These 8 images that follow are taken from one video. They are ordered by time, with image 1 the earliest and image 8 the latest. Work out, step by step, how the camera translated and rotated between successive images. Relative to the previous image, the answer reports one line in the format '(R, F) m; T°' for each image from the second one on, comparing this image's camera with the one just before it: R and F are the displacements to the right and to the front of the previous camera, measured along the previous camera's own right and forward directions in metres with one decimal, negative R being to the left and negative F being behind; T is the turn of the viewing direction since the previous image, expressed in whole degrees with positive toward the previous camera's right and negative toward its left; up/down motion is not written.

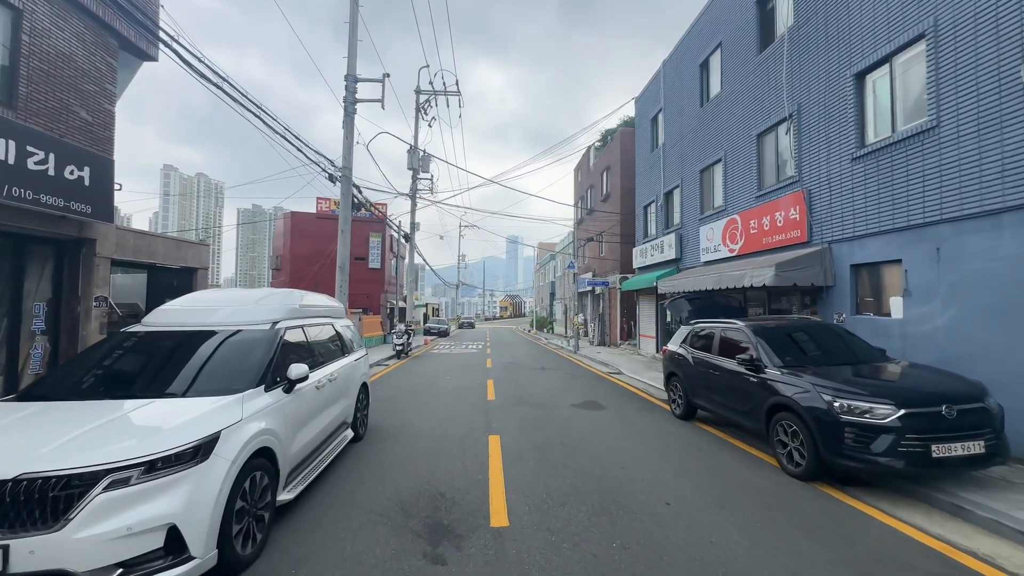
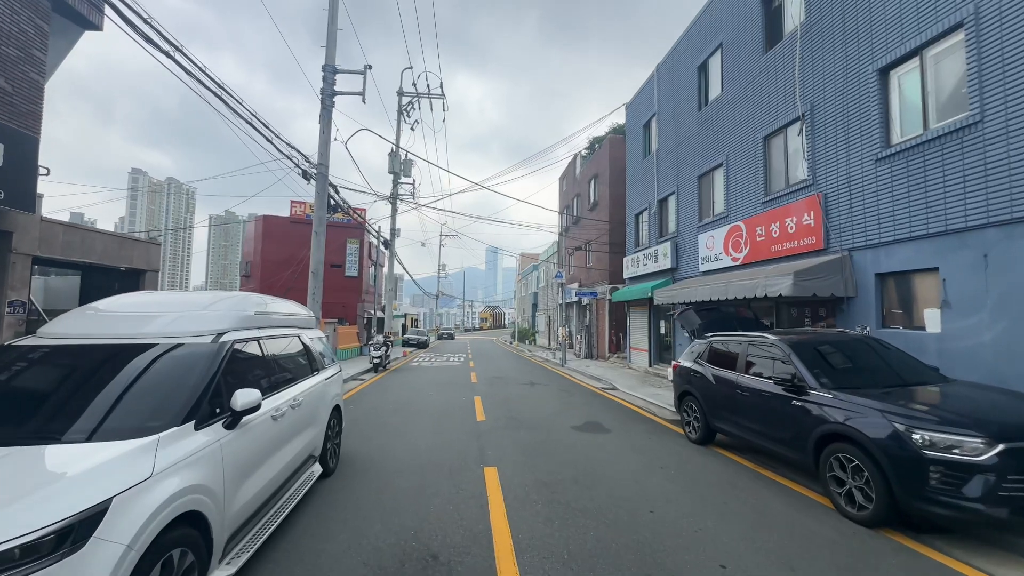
(-0.3, +0.9) m; +3°
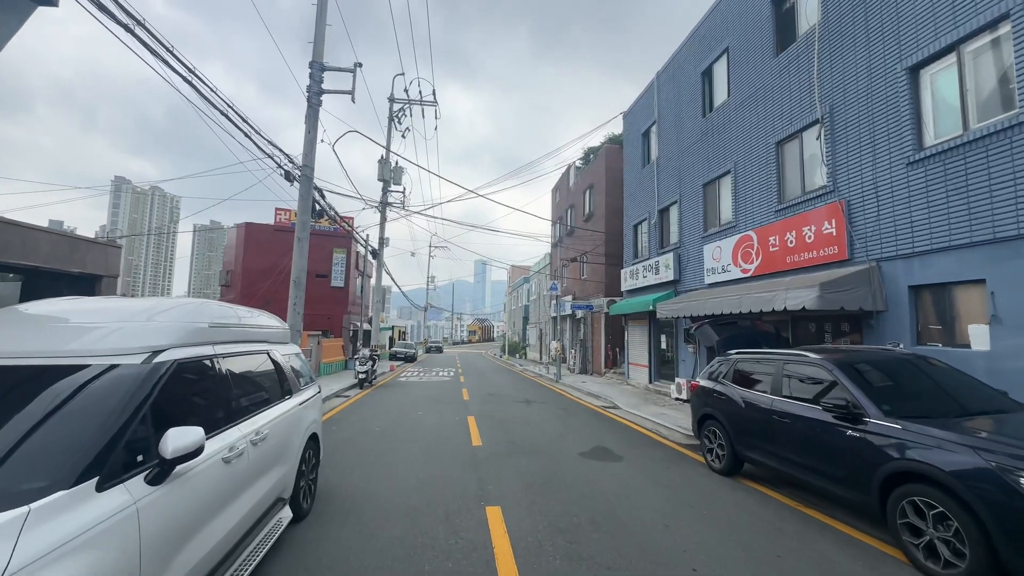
(-0.2, +0.8) m; +1°
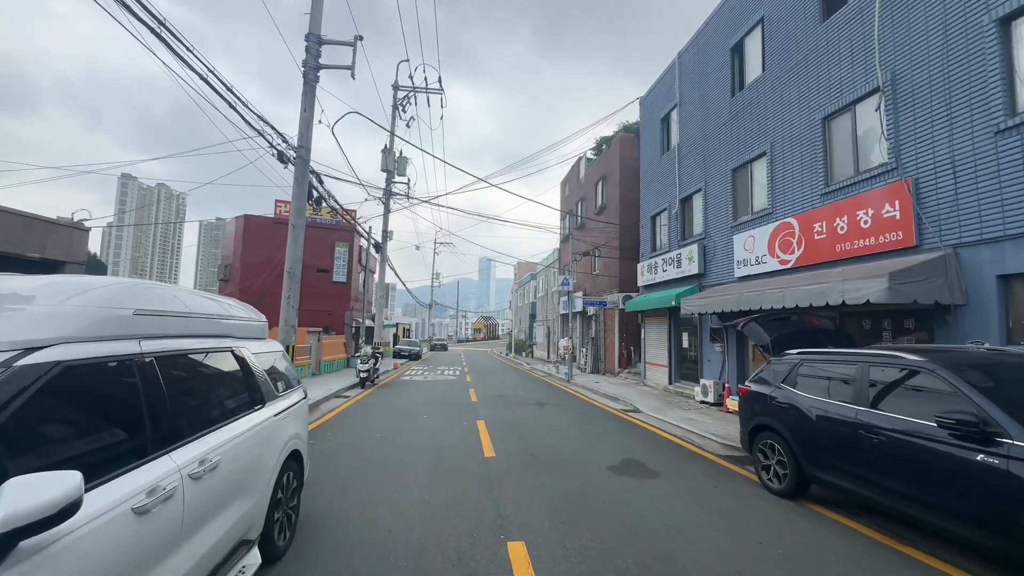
(-0.2, +1.0) m; -1°
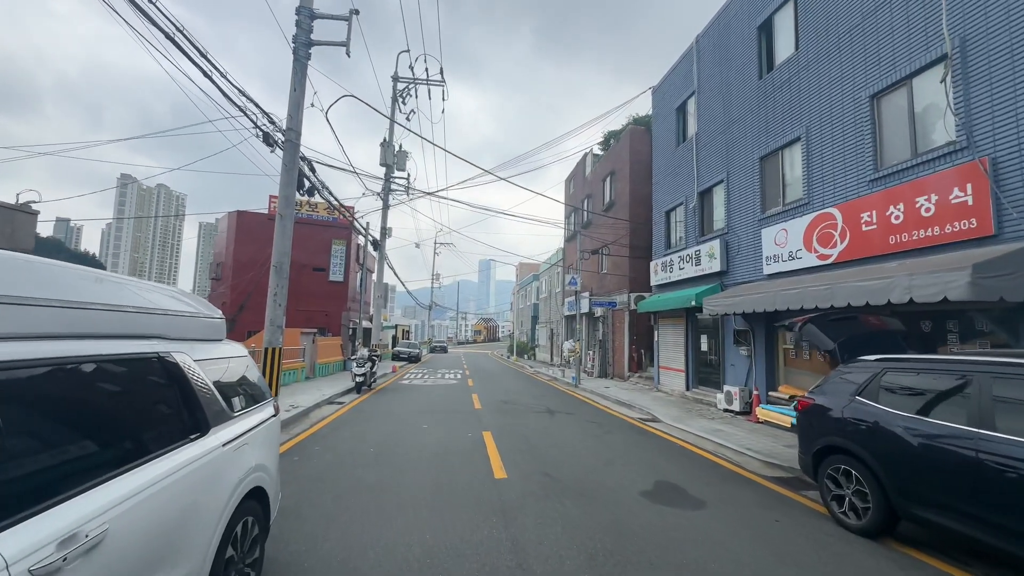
(-0.2, +1.0) m; 0°
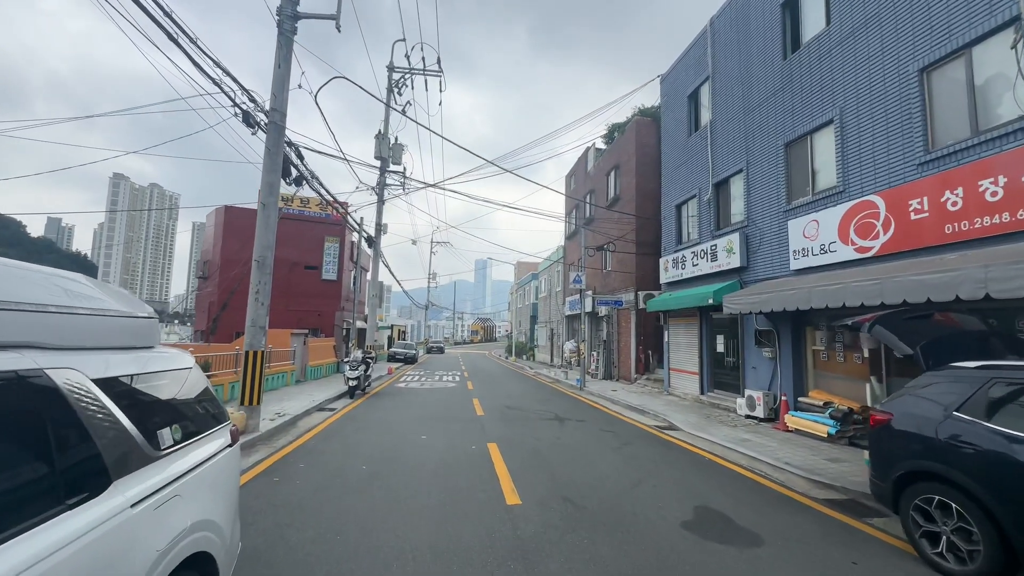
(-0.2, +0.9) m; 0°
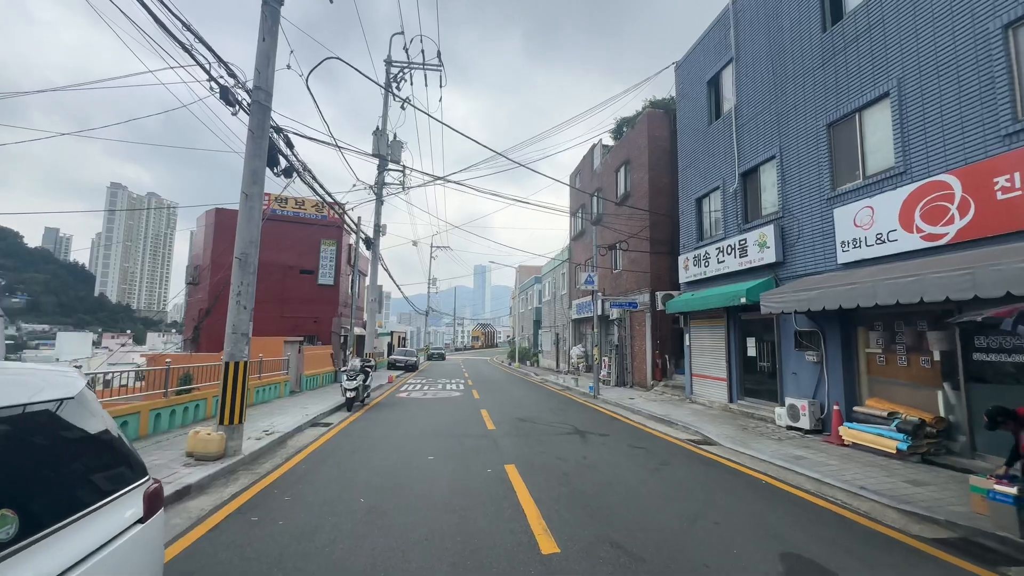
(-0.3, +1.0) m; 0°
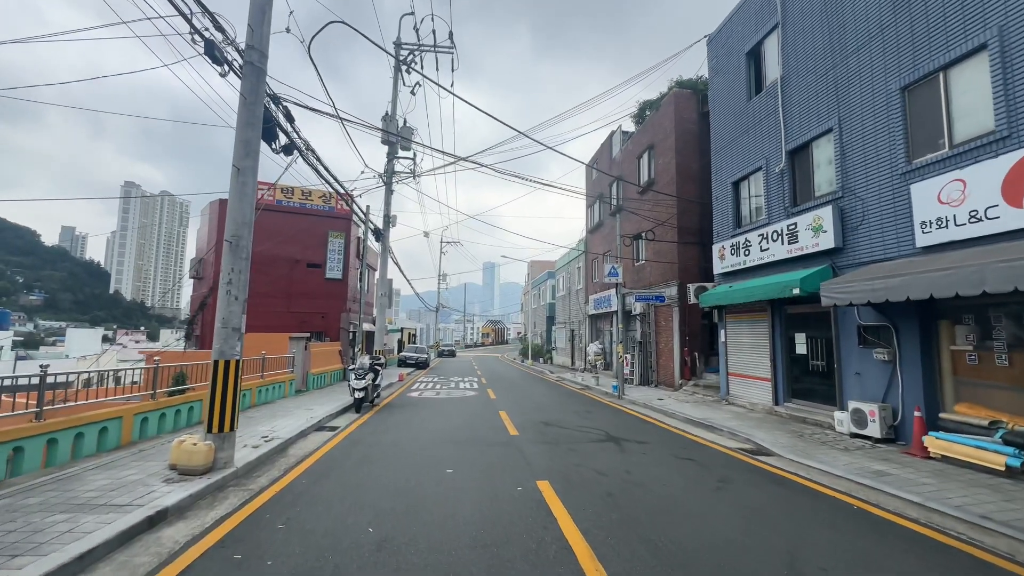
(-0.3, +1.0) m; -1°
